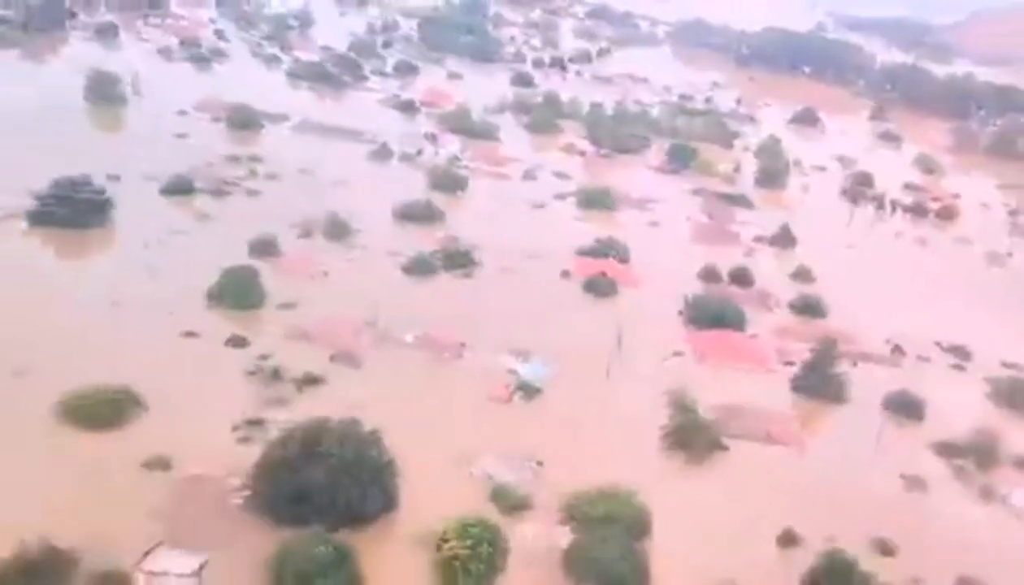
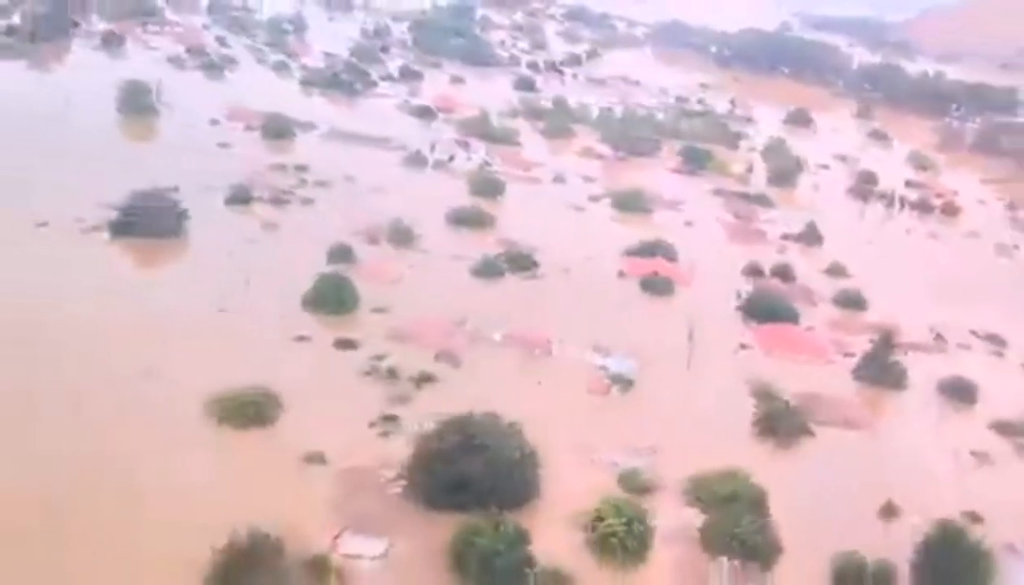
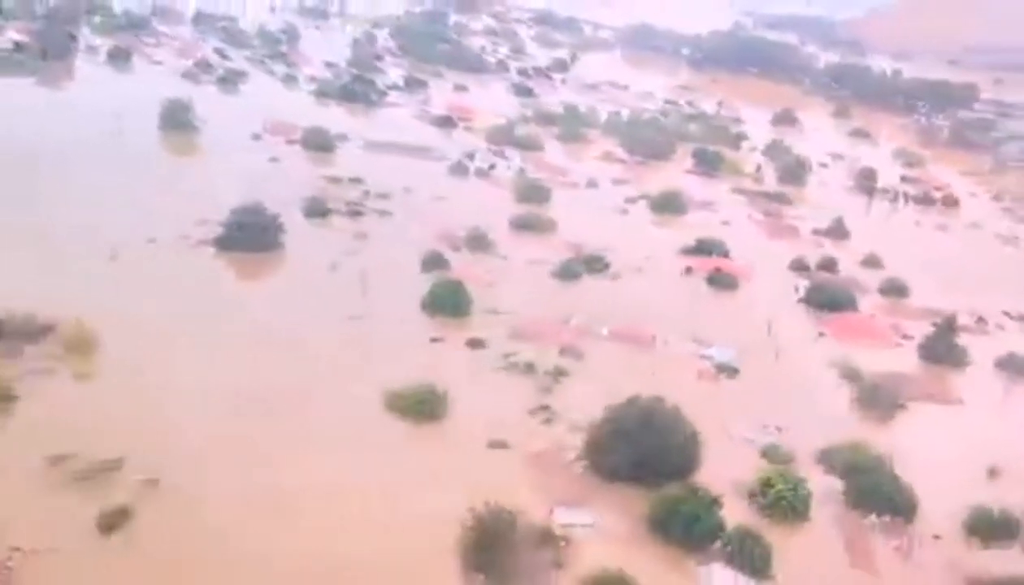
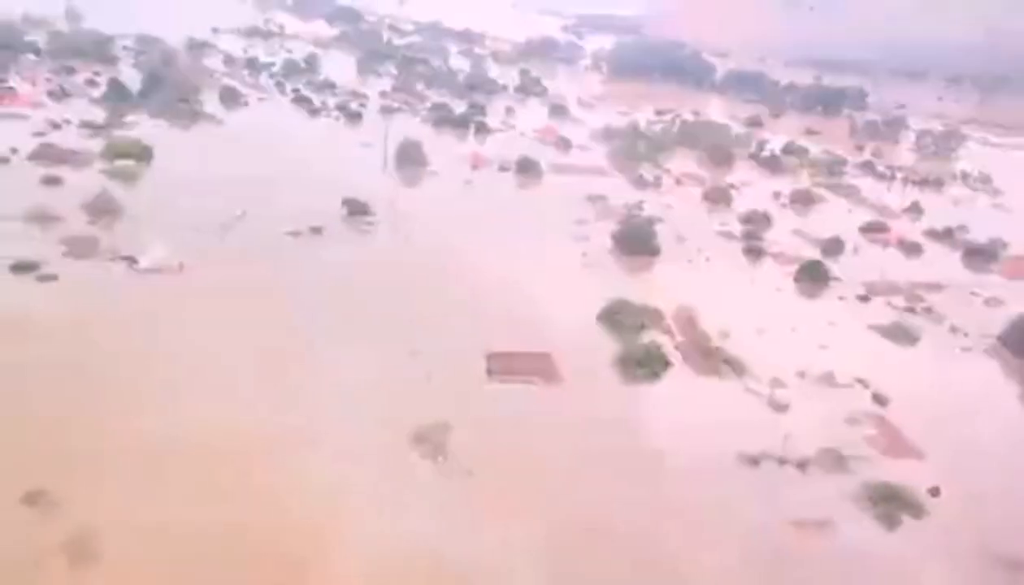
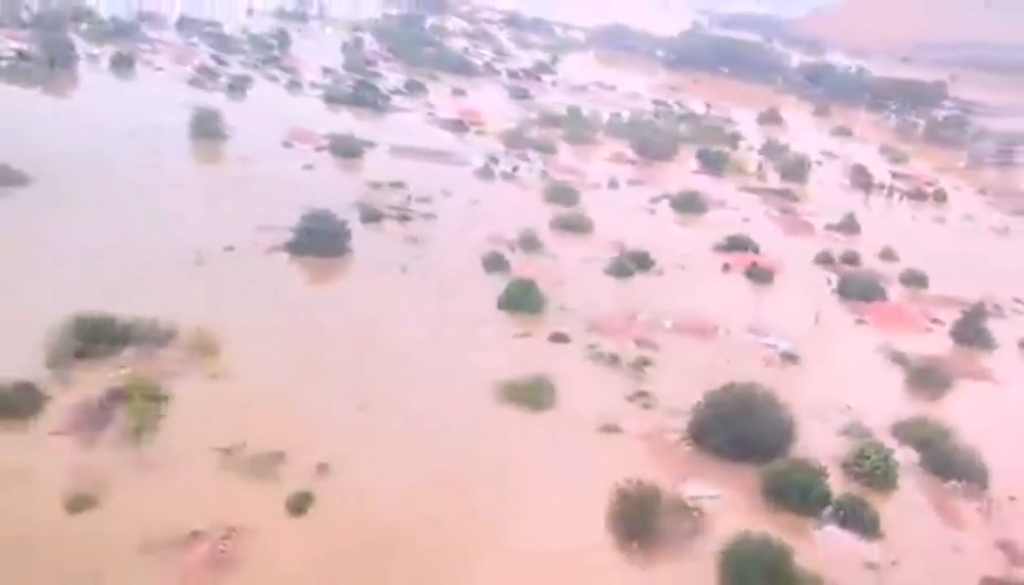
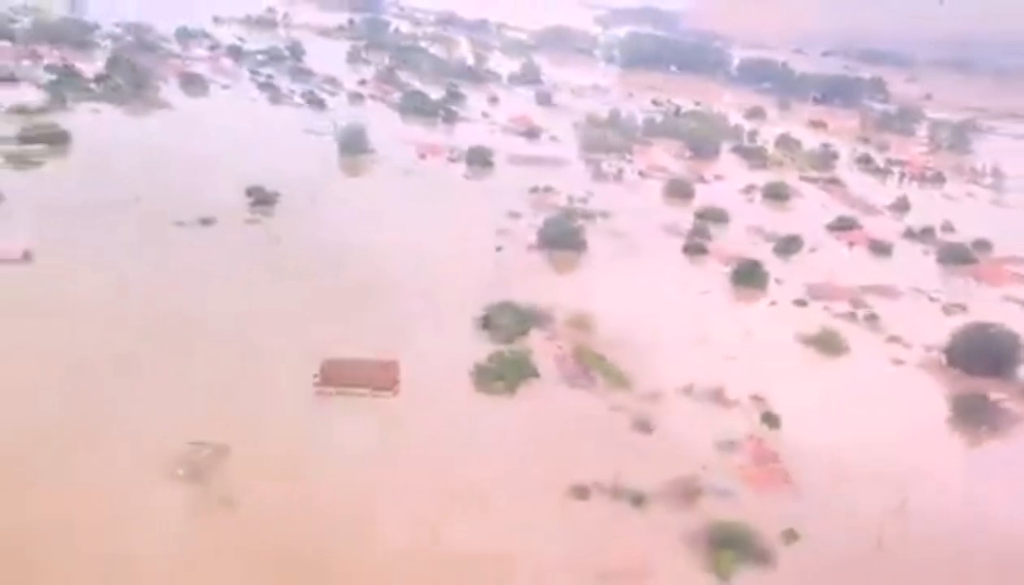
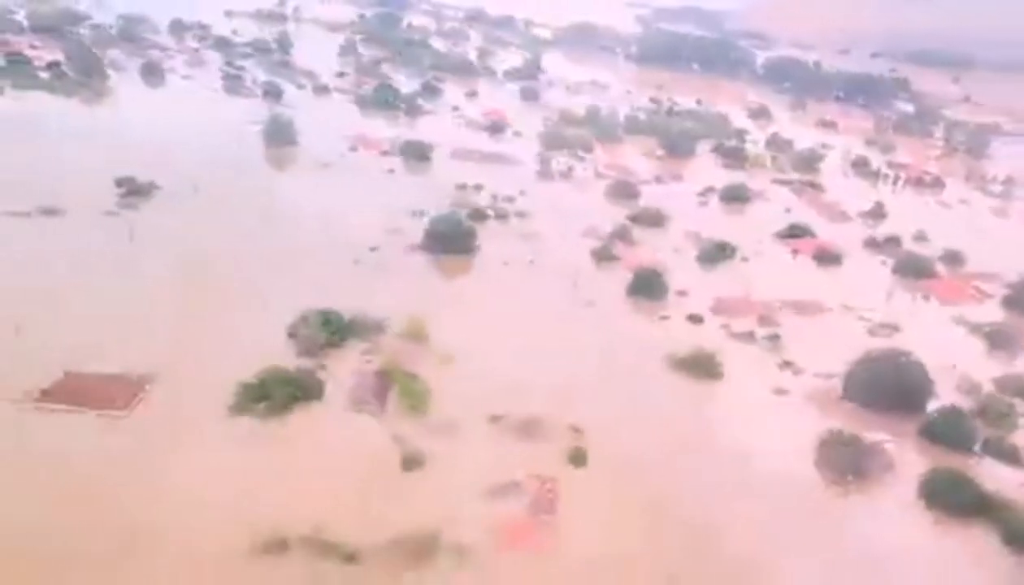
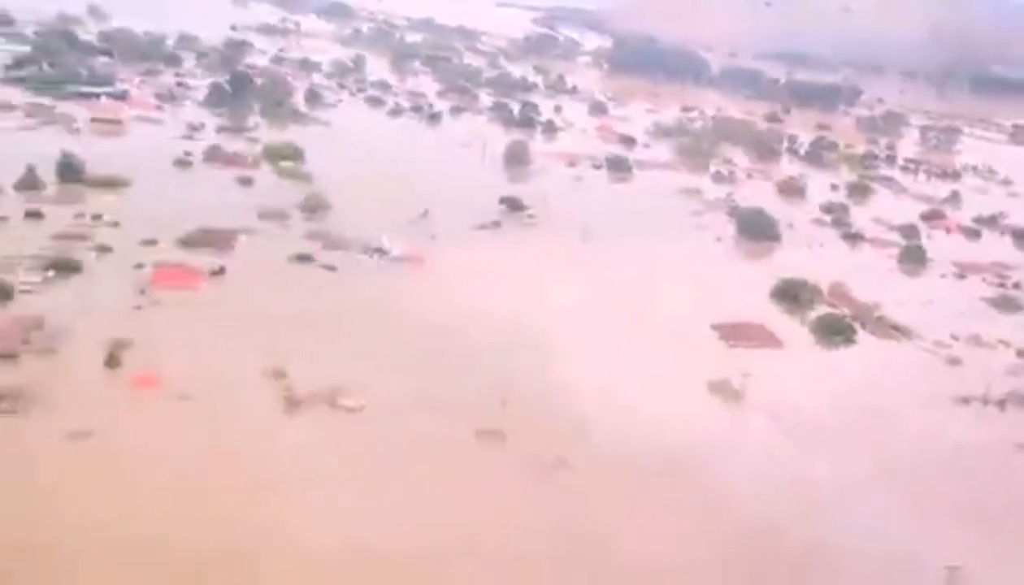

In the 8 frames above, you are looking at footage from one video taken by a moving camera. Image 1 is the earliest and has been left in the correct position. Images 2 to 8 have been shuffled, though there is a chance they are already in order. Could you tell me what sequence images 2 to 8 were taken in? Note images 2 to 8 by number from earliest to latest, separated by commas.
2, 3, 5, 7, 6, 4, 8
